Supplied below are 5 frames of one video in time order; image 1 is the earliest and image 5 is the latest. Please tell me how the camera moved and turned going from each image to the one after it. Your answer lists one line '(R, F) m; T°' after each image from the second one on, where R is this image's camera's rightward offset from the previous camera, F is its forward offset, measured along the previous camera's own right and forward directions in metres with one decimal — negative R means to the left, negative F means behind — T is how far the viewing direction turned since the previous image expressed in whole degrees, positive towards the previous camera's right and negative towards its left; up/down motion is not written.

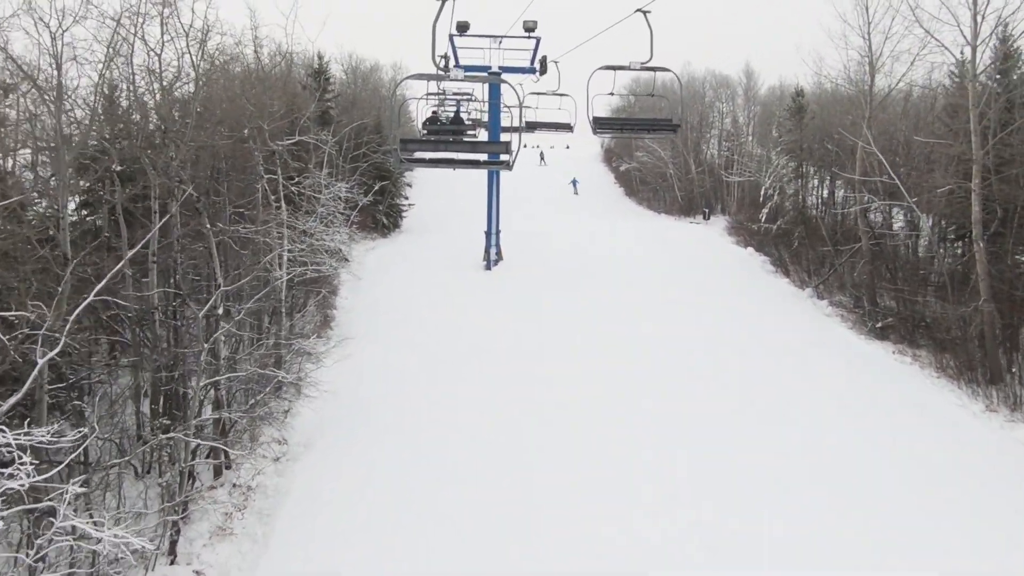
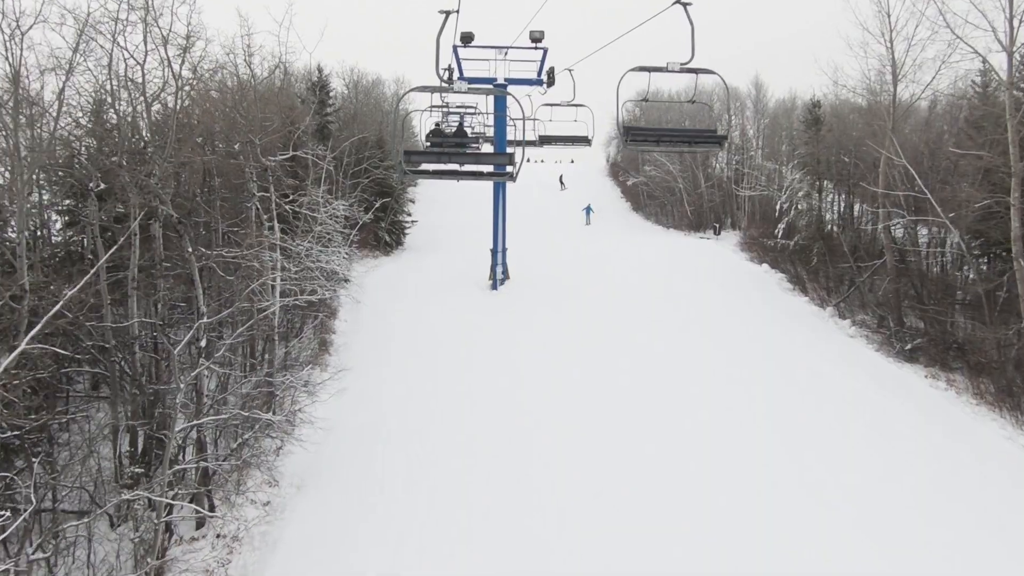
(-0.1, +0.7) m; 0°
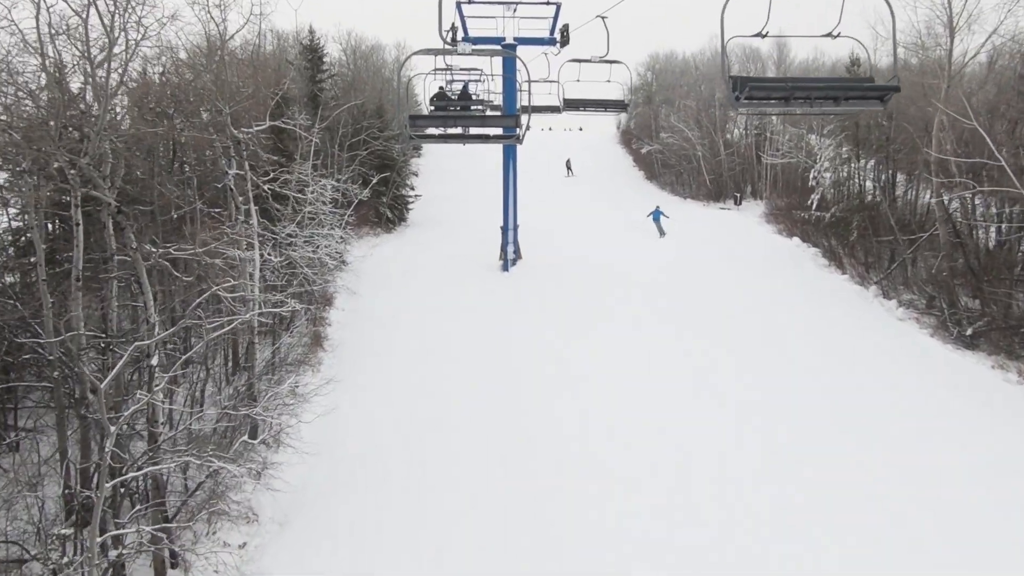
(-0.2, +1.4) m; -1°
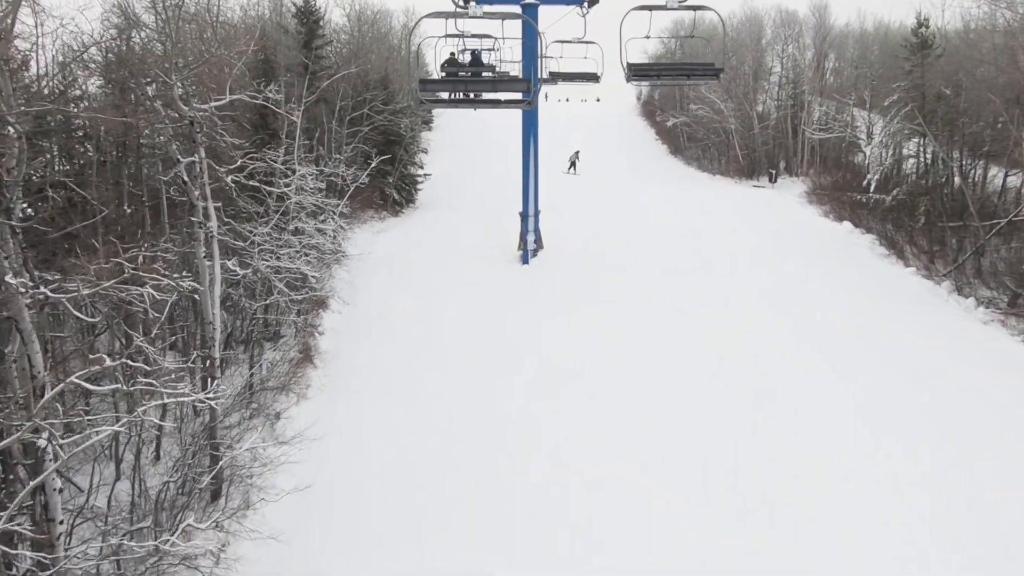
(-0.2, +1.7) m; -1°
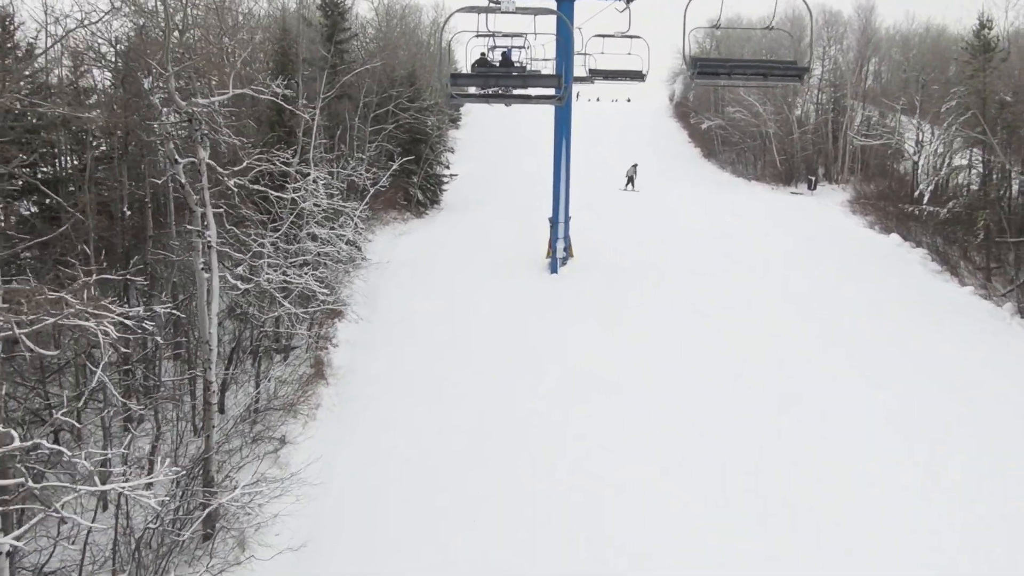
(-0.1, +0.7) m; -2°
